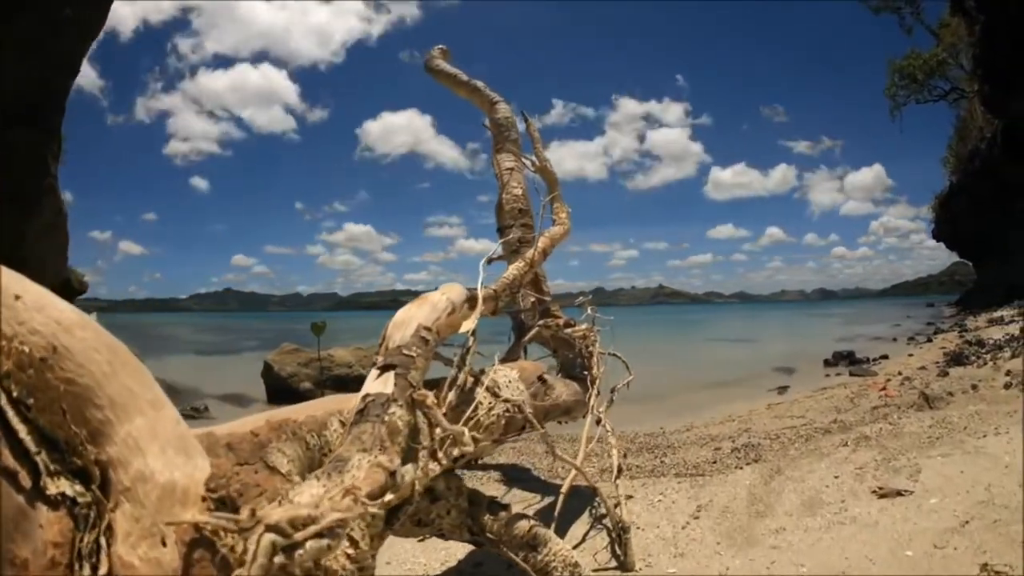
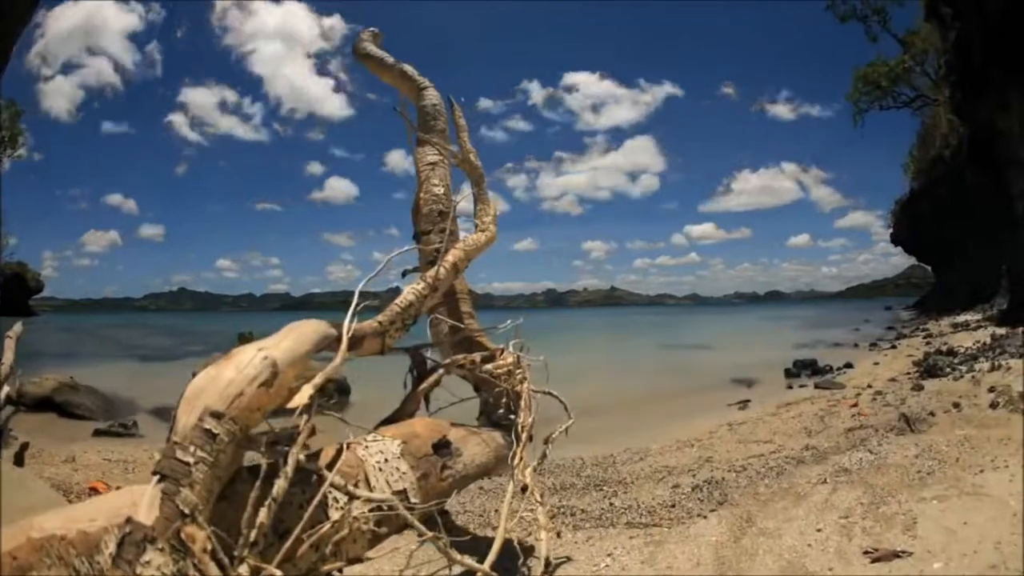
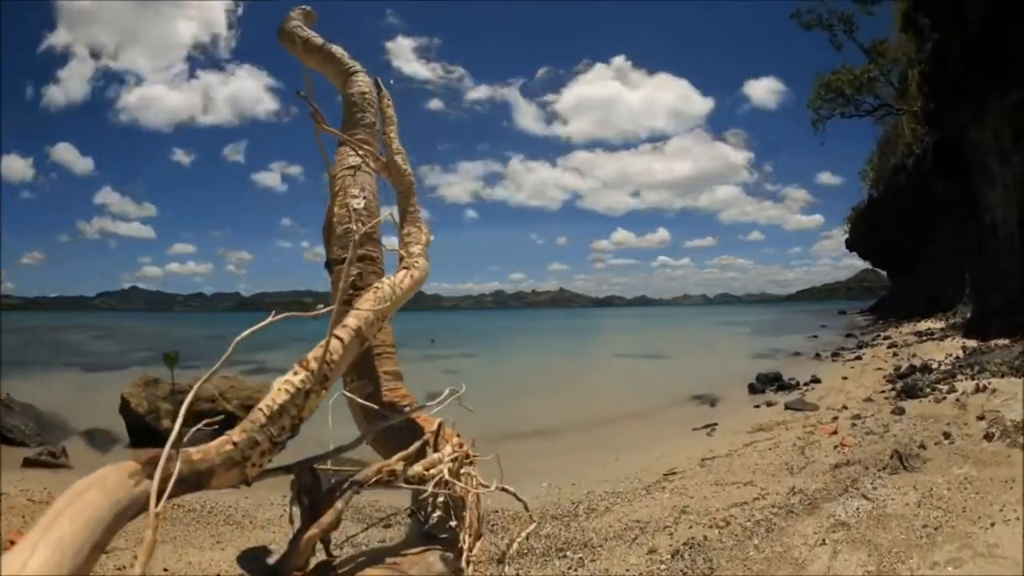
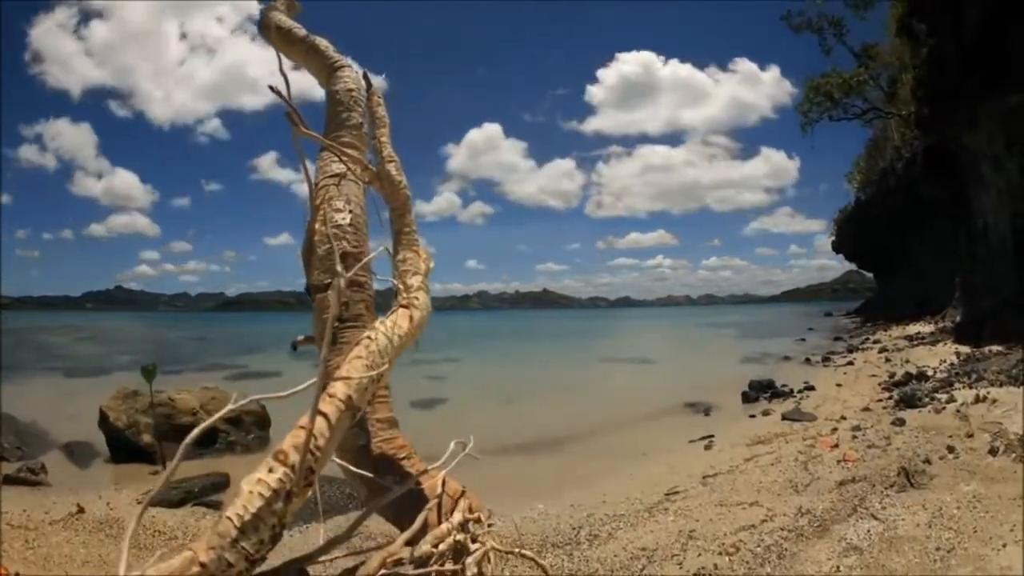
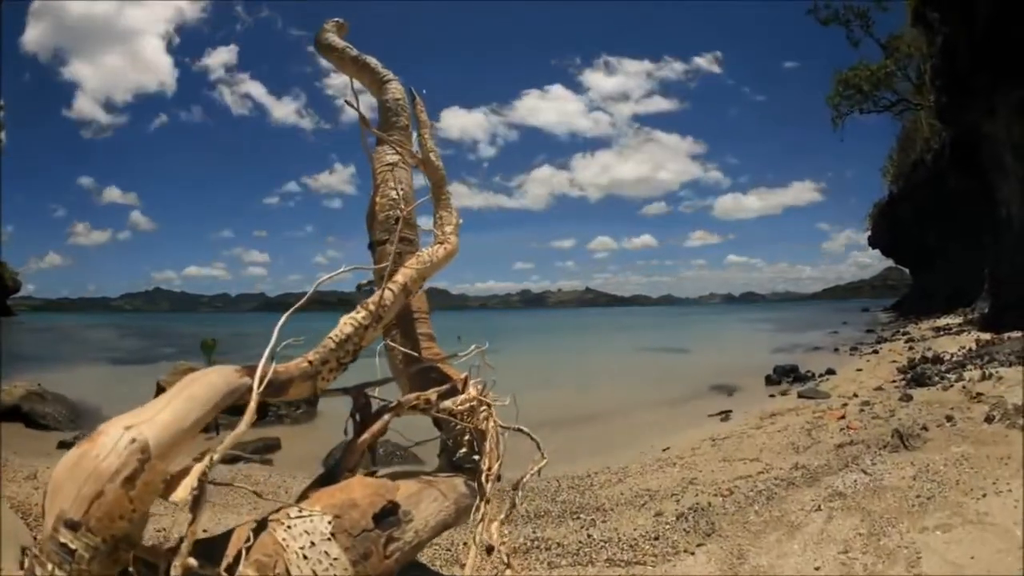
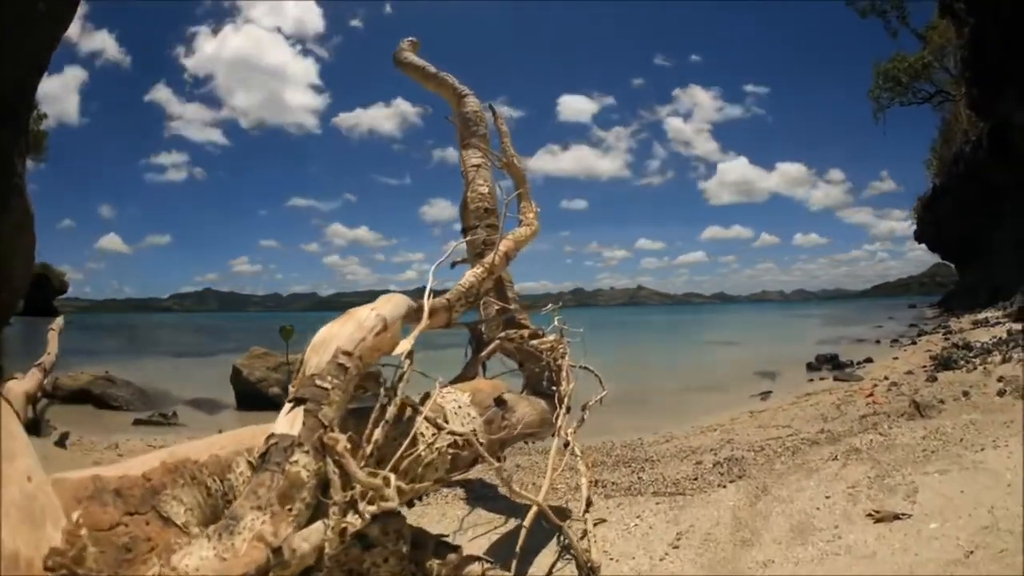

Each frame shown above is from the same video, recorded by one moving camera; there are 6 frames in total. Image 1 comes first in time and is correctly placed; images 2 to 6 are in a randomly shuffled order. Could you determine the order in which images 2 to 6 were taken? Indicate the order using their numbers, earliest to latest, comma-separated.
6, 2, 5, 3, 4
